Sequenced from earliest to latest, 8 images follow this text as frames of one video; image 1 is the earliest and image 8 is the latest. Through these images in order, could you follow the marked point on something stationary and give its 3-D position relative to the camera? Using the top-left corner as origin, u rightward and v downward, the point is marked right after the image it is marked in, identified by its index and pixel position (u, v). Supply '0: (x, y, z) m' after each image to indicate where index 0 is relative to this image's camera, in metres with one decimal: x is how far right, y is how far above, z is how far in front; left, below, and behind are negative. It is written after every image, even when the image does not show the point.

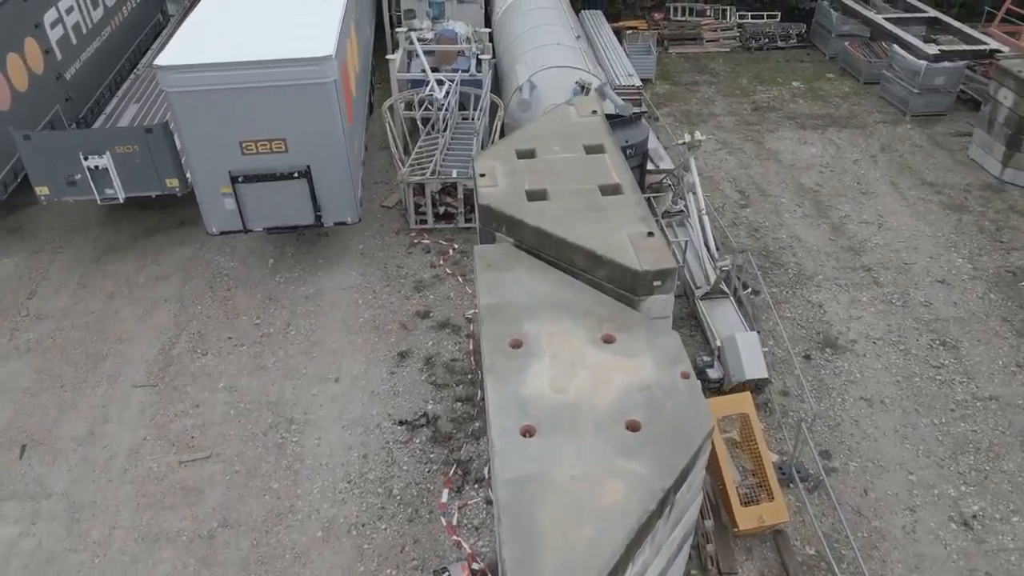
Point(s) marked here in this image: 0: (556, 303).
0: (+0.4, -0.1, +6.4) m
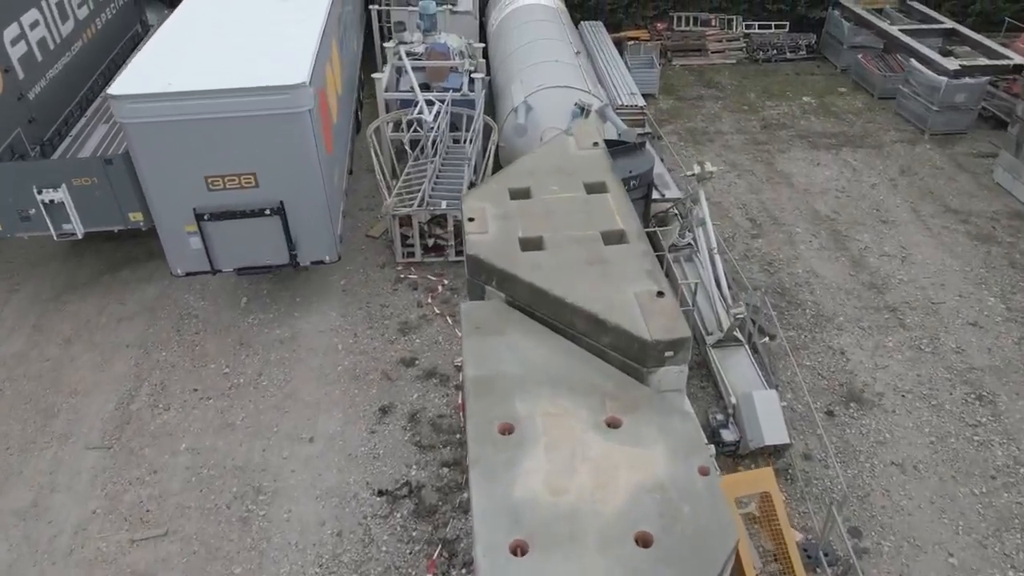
0: (+0.3, -0.6, +5.6) m
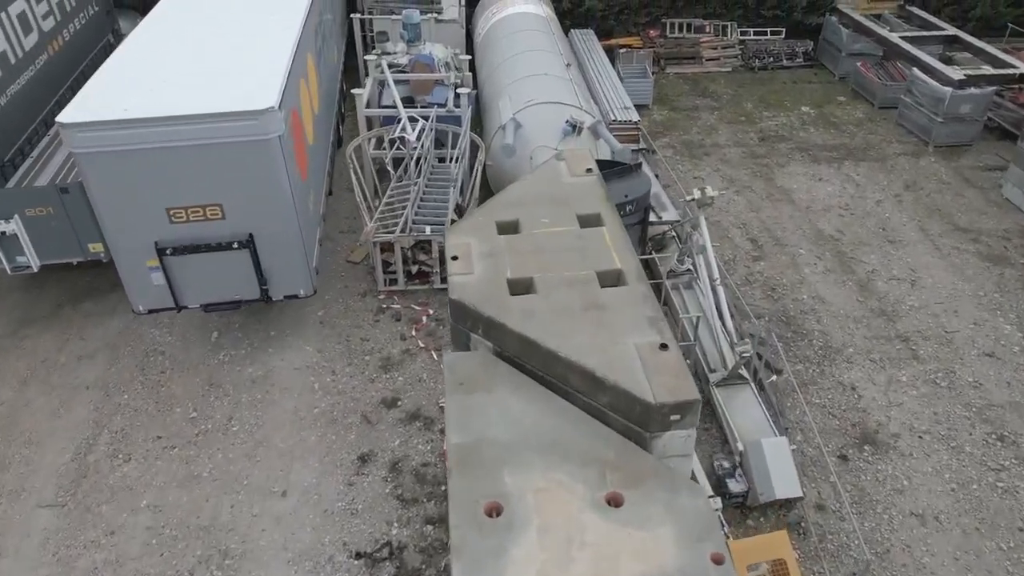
0: (+0.2, -1.0, +5.0) m
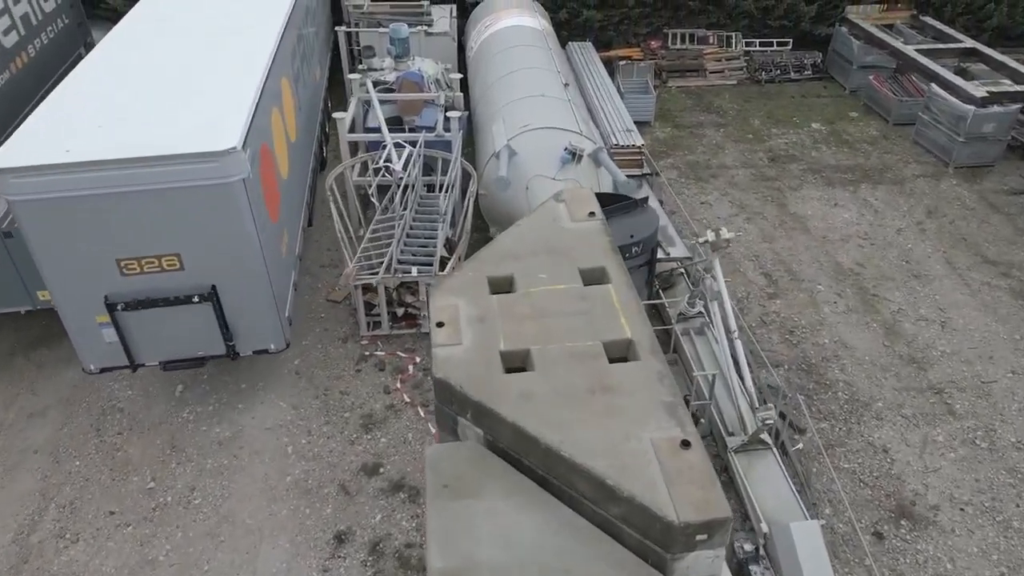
0: (+0.2, -1.5, +4.2) m
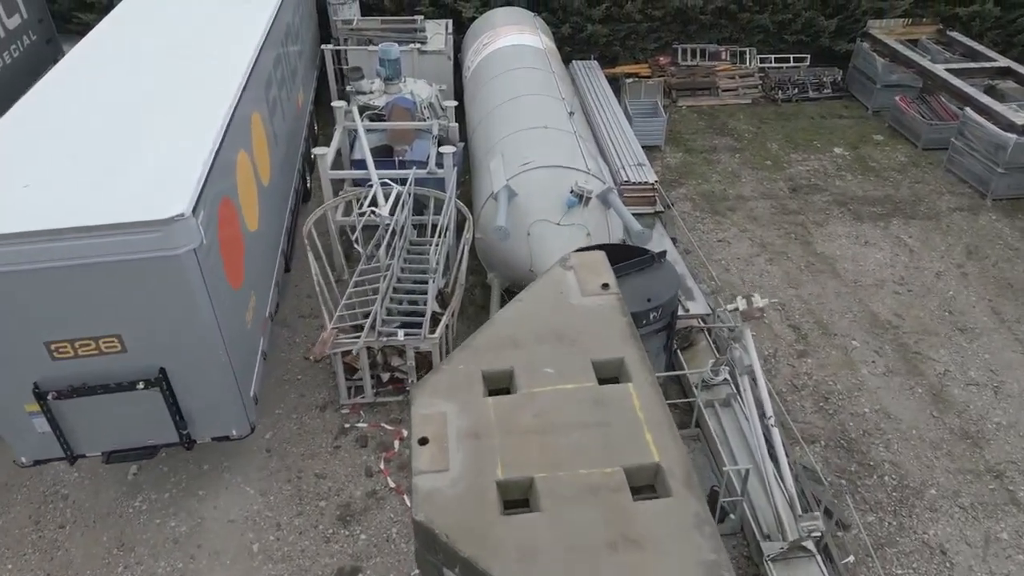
0: (+0.2, -2.2, +3.2) m
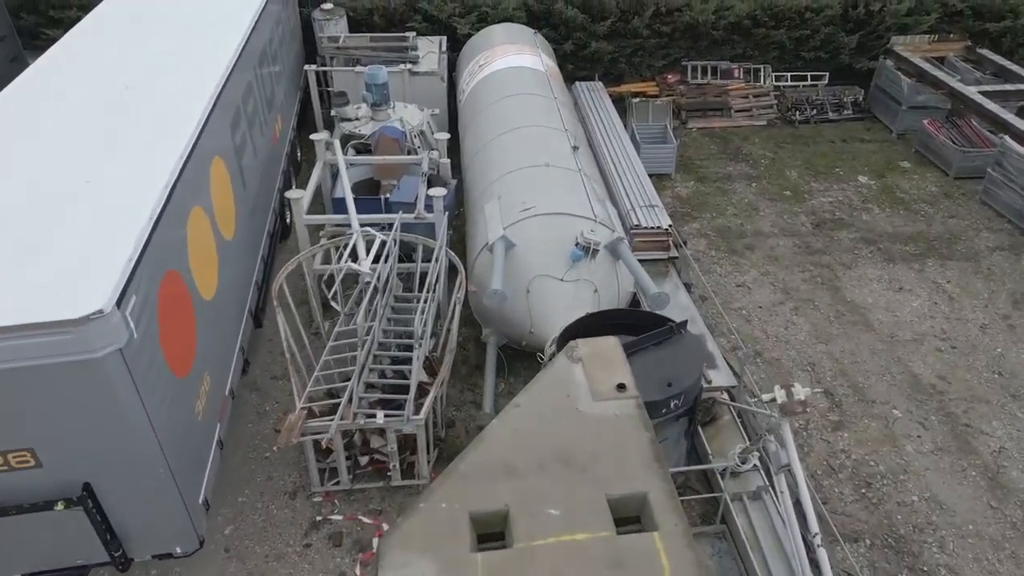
0: (+0.2, -2.8, +2.2) m
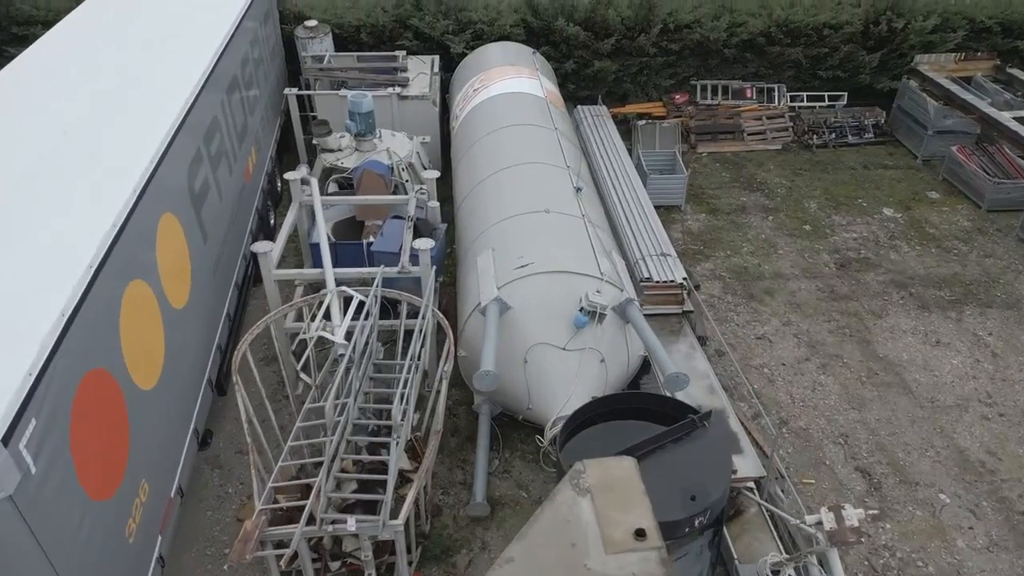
0: (+0.1, -3.4, +1.2) m
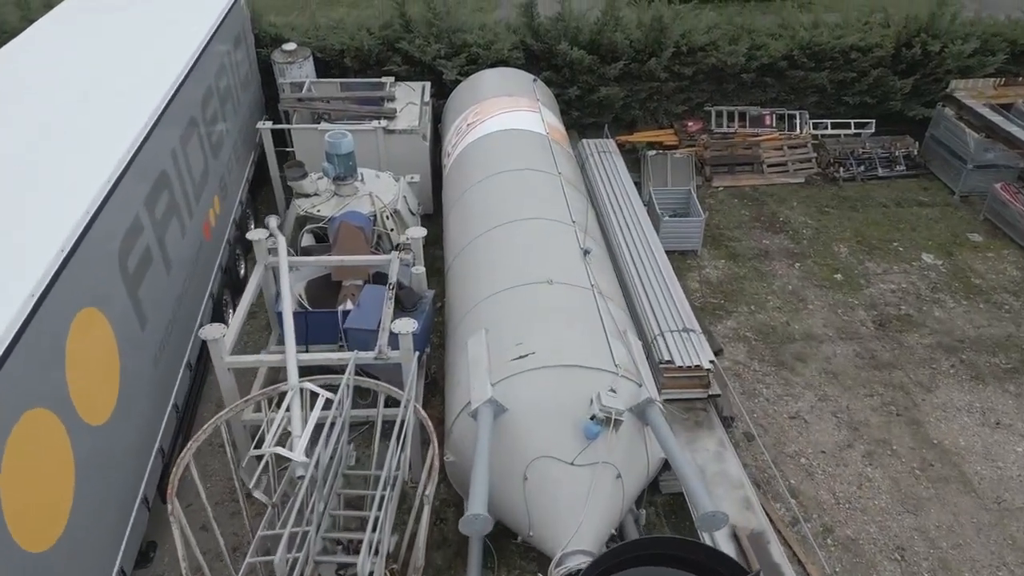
0: (+0.1, -4.2, +0.1) m
